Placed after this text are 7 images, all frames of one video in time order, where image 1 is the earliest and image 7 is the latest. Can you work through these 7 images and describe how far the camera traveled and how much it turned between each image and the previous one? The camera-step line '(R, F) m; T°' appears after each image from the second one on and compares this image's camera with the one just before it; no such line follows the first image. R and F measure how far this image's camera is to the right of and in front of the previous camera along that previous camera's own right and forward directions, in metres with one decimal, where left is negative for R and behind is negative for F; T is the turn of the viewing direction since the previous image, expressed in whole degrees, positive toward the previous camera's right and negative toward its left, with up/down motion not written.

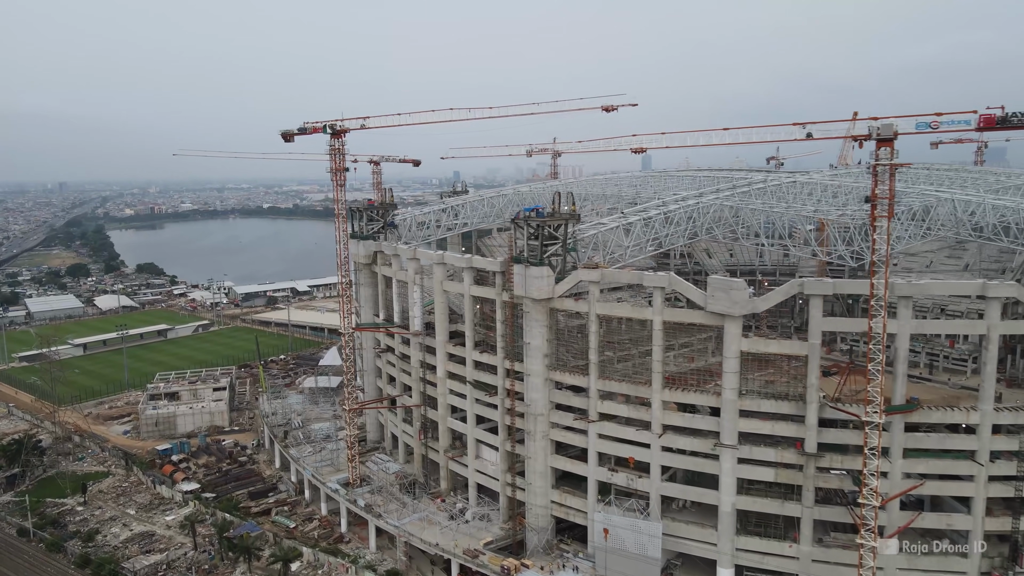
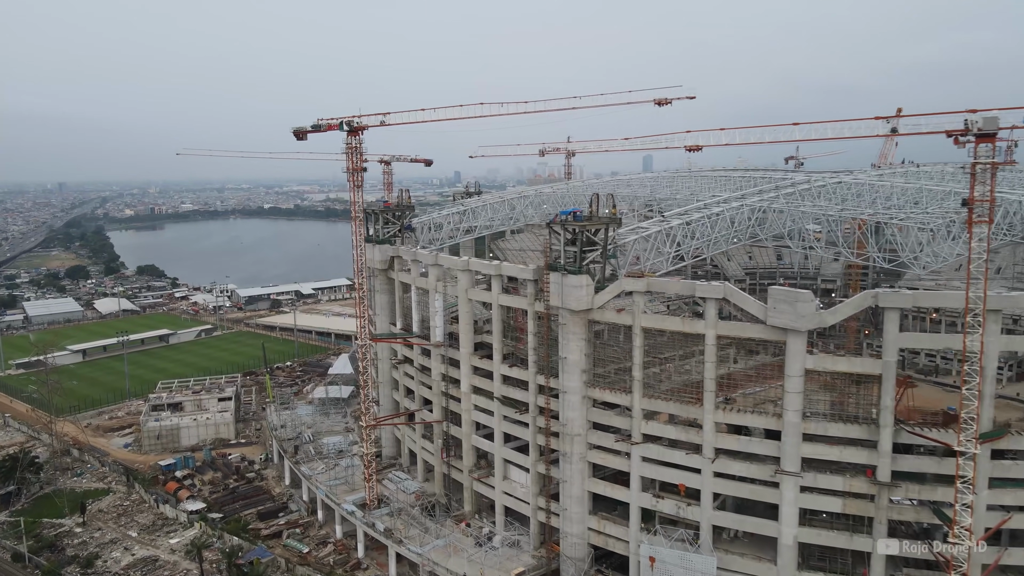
(-1.9, +3.3) m; 0°
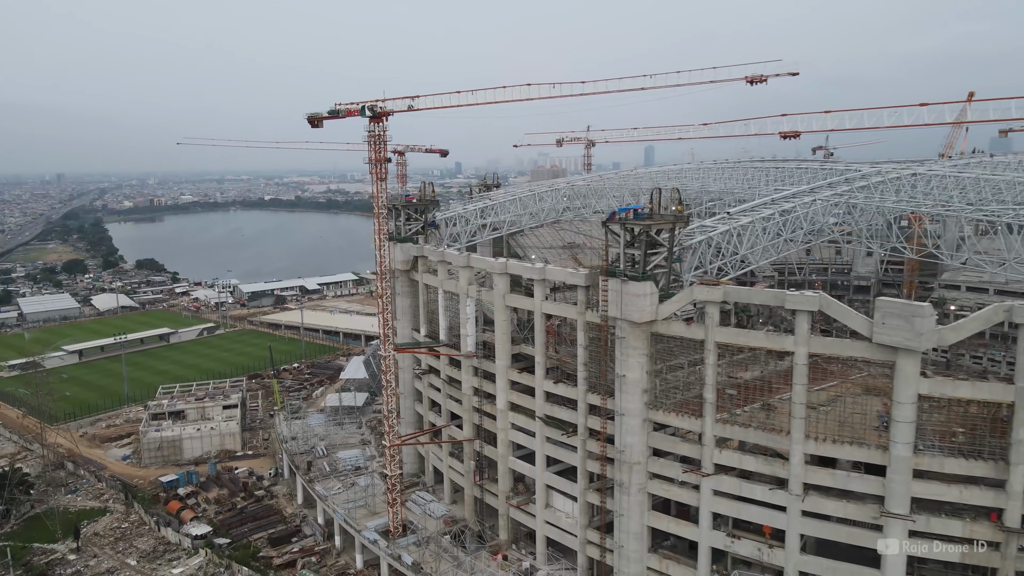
(-2.4, +4.9) m; 0°
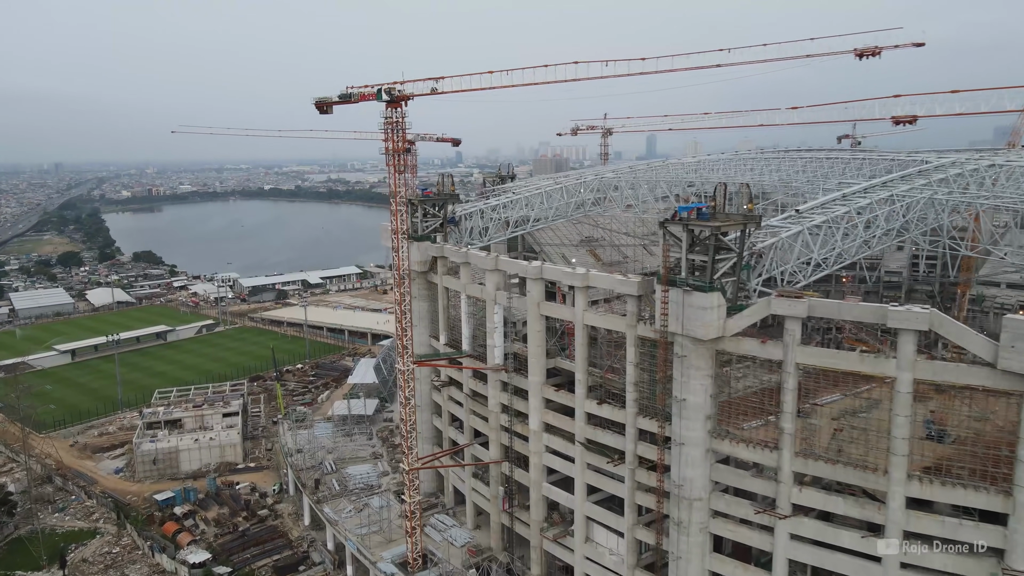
(-1.8, +4.6) m; 0°
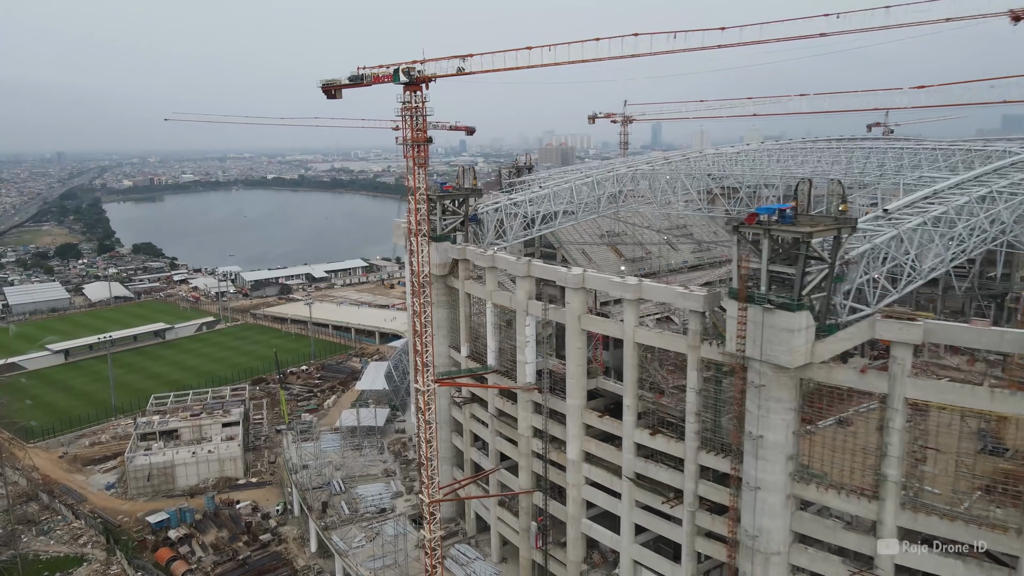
(-1.5, +4.6) m; 0°
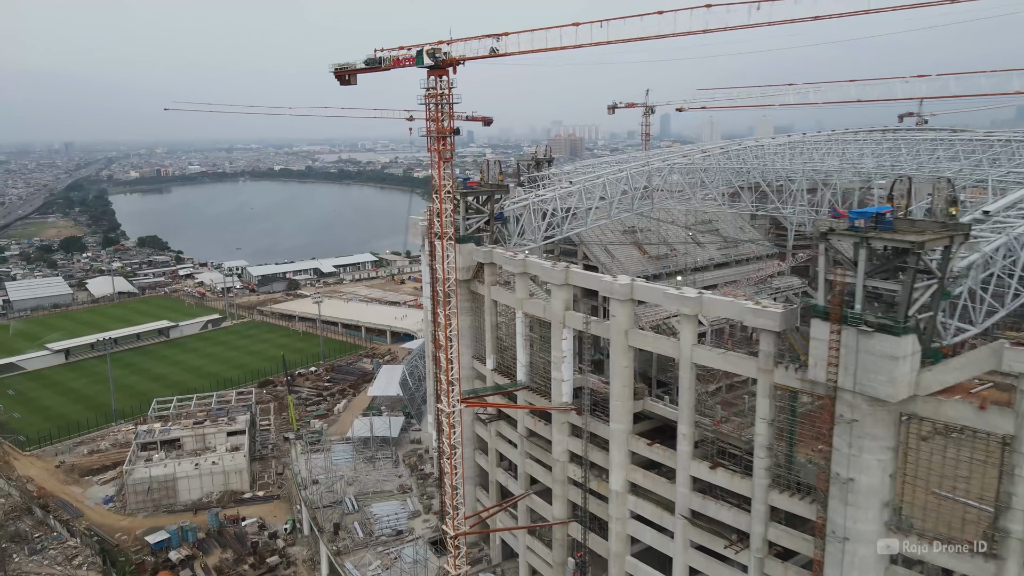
(-1.2, +3.6) m; -1°
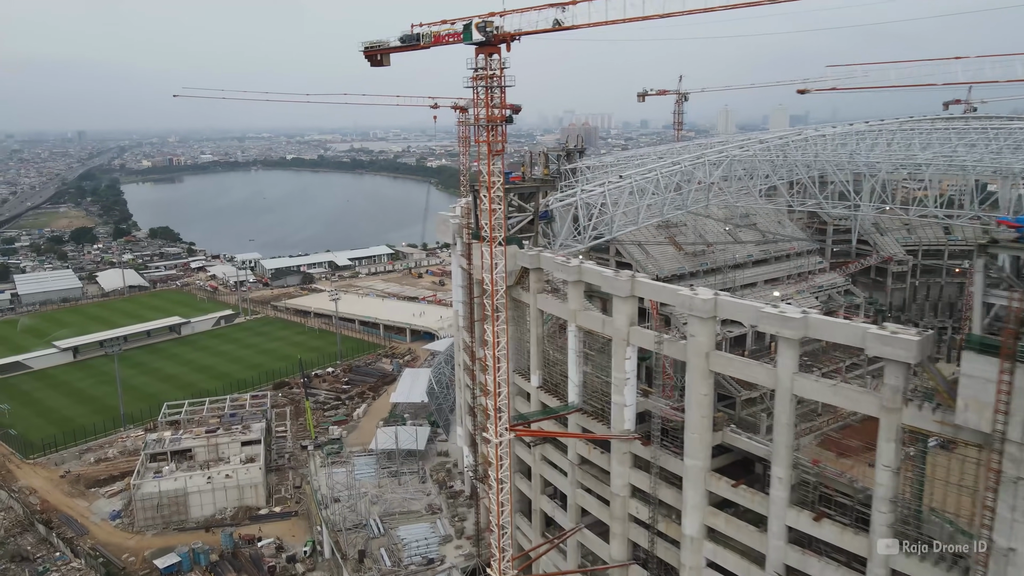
(-1.7, +3.9) m; -1°
